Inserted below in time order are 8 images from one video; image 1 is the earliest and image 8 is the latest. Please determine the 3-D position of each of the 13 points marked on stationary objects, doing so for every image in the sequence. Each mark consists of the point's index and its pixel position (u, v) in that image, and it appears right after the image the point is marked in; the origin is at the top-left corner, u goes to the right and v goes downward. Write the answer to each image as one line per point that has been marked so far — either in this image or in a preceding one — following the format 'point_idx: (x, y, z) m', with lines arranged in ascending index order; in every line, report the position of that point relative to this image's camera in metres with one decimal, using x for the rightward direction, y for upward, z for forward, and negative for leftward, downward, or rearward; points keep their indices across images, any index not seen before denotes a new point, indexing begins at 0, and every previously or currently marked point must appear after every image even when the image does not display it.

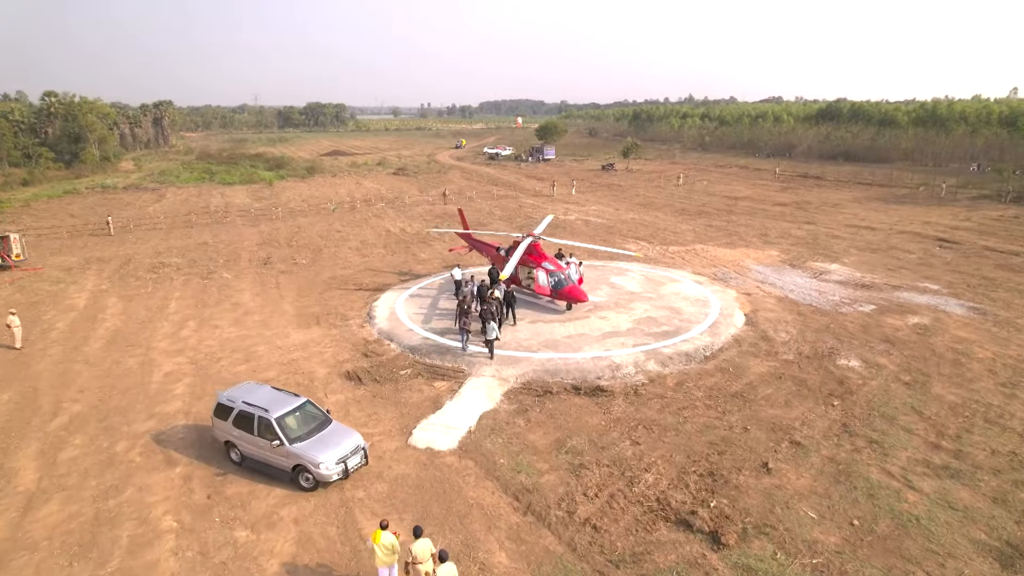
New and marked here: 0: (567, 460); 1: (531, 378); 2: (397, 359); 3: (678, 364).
0: (+1.1, -3.3, +12.9) m
1: (+0.5, -2.3, +16.7) m
2: (-3.1, -1.9, +18.2) m
3: (+4.4, -2.0, +17.6) m
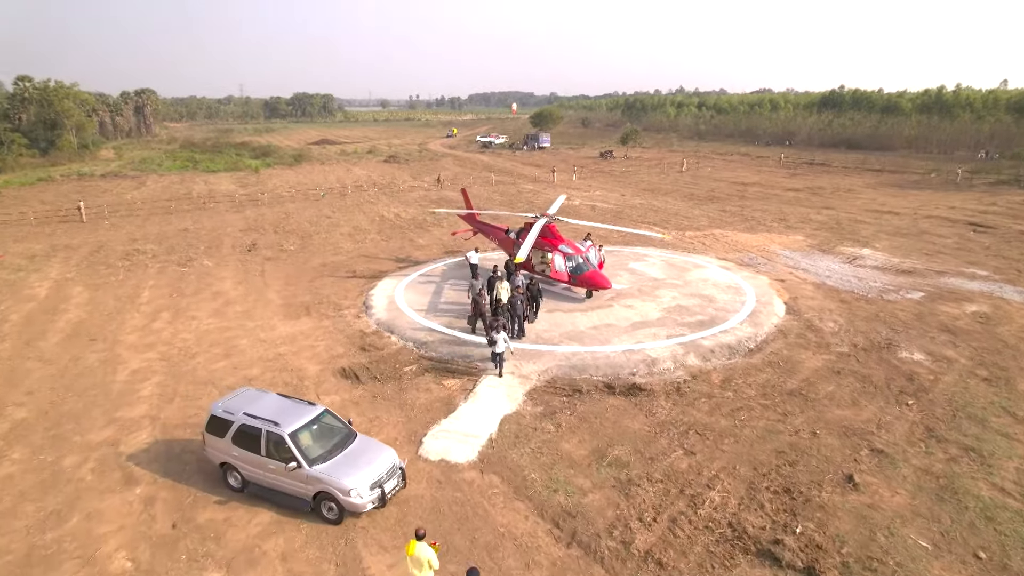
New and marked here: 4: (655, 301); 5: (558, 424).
0: (+1.6, -3.0, +10.7) m
1: (+1.0, -1.9, +14.6) m
2: (-2.7, -1.6, +15.9) m
3: (+4.8, -1.6, +15.4) m
4: (+4.1, -0.3, +19.1) m
5: (+0.8, -2.5, +12.4) m
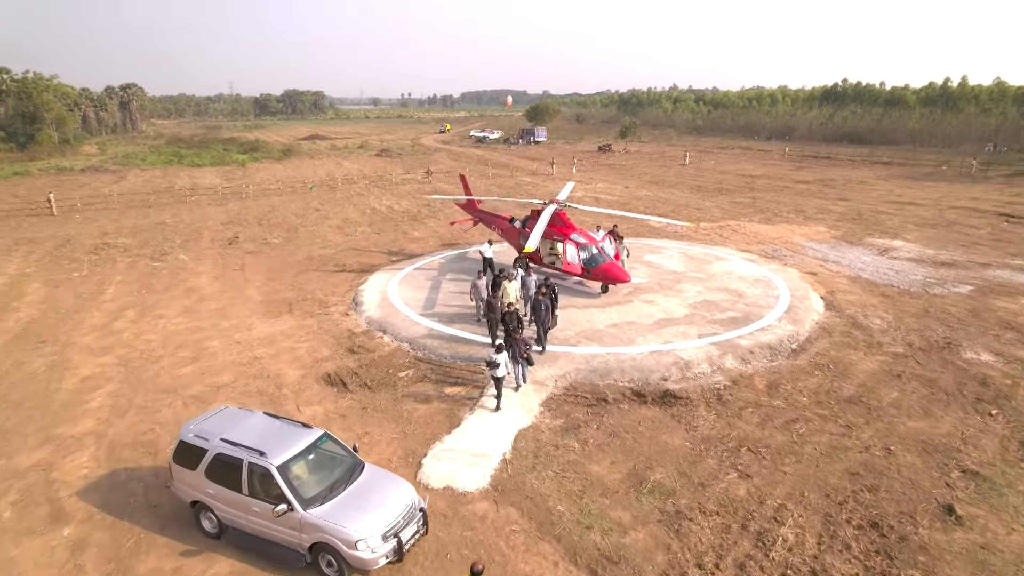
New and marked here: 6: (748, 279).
0: (+1.9, -2.9, +8.7) m
1: (+1.2, -1.7, +12.6) m
2: (-2.5, -1.4, +13.9) m
3: (+5.0, -1.5, +13.5) m
4: (+4.3, -0.2, +17.1) m
5: (+1.1, -2.4, +10.4) m
6: (+6.5, +0.2, +18.5) m
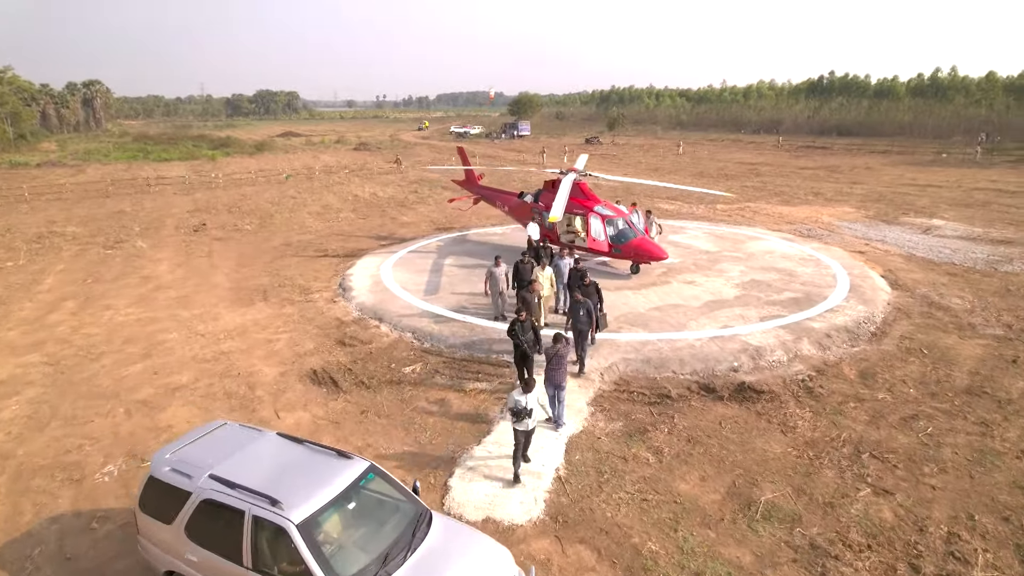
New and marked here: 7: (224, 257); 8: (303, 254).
0: (+2.5, -2.4, +6.3) m
1: (+1.7, -1.3, +10.1) m
2: (-2.0, -1.0, +11.3) m
3: (+5.5, -1.0, +11.2) m
4: (+4.6, +0.3, +14.8) m
5: (+1.7, -1.9, +8.0) m
6: (+6.8, +0.7, +16.2) m
7: (-8.0, +0.9, +18.5) m
8: (-5.8, +0.9, +18.6) m
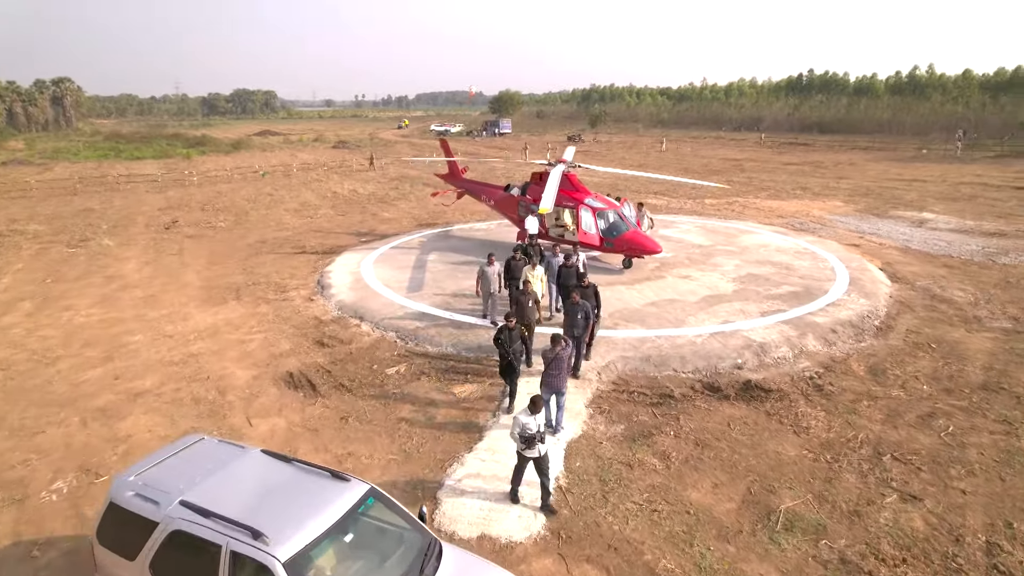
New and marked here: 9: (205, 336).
0: (+2.5, -2.3, +5.7) m
1: (+1.6, -1.2, +9.5) m
2: (-2.1, -1.0, +10.6) m
3: (+5.3, -0.9, +10.7) m
4: (+4.4, +0.4, +14.3) m
5: (+1.6, -1.8, +7.4) m
6: (+6.5, +0.9, +15.8) m
7: (-8.3, +0.9, +17.7) m
8: (-6.2, +1.0, +17.8) m
9: (-5.2, -0.8, +11.4) m
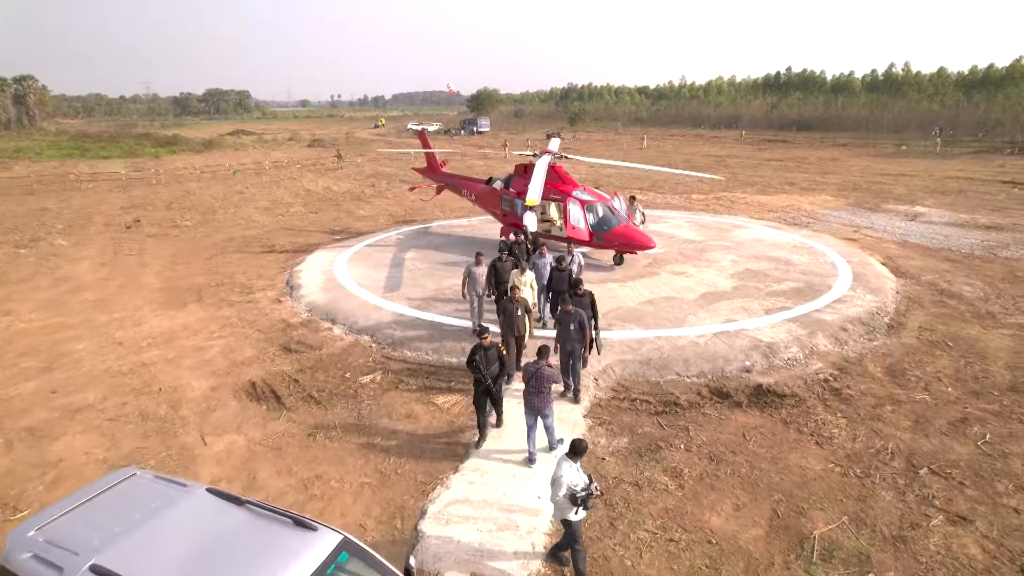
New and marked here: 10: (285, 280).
0: (+2.5, -2.2, +4.9) m
1: (+1.5, -1.2, +8.7) m
2: (-2.3, -1.0, +9.6) m
3: (+5.2, -0.8, +9.9) m
4: (+4.1, +0.5, +13.5) m
5: (+1.6, -1.8, +6.5) m
6: (+6.1, +0.9, +15.1) m
7: (-8.8, +0.8, +16.5) m
8: (-6.6, +0.9, +16.7) m
9: (-5.4, -0.8, +10.3) m
10: (-4.6, +0.2, +13.5) m
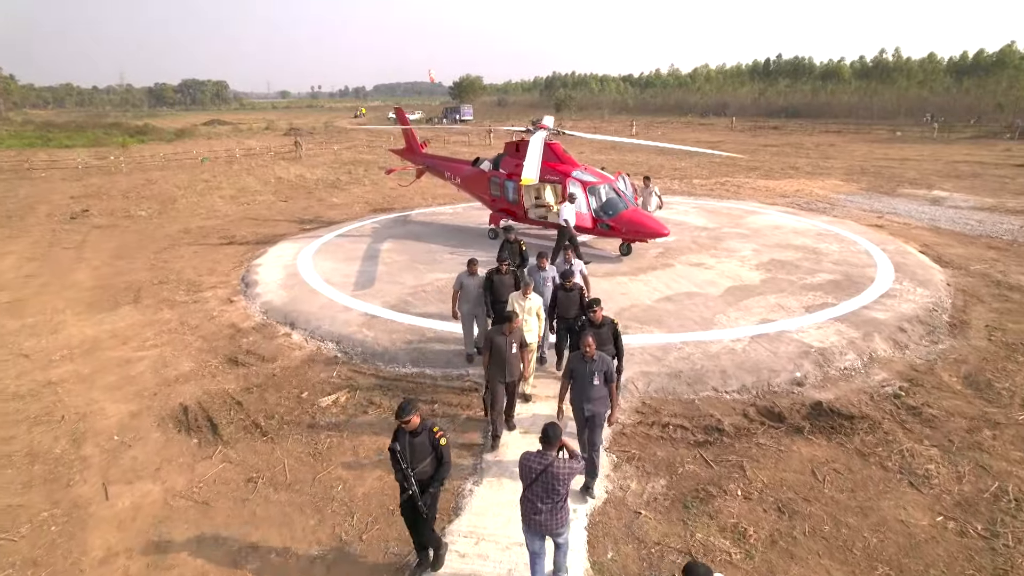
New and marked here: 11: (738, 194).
0: (+2.6, -2.2, +3.2) m
1: (+1.5, -1.1, +7.0) m
2: (-2.4, -0.9, +7.9) m
3: (+5.1, -0.7, +8.3) m
4: (+3.9, +0.6, +11.8) m
5: (+1.6, -1.8, +4.8) m
6: (+5.9, +1.1, +13.4) m
7: (-9.0, +0.9, +14.5) m
8: (-6.8, +1.0, +14.8) m
9: (-5.5, -0.8, +8.4) m
10: (-4.7, +0.2, +11.7) m
11: (+6.5, +2.7, +19.2) m
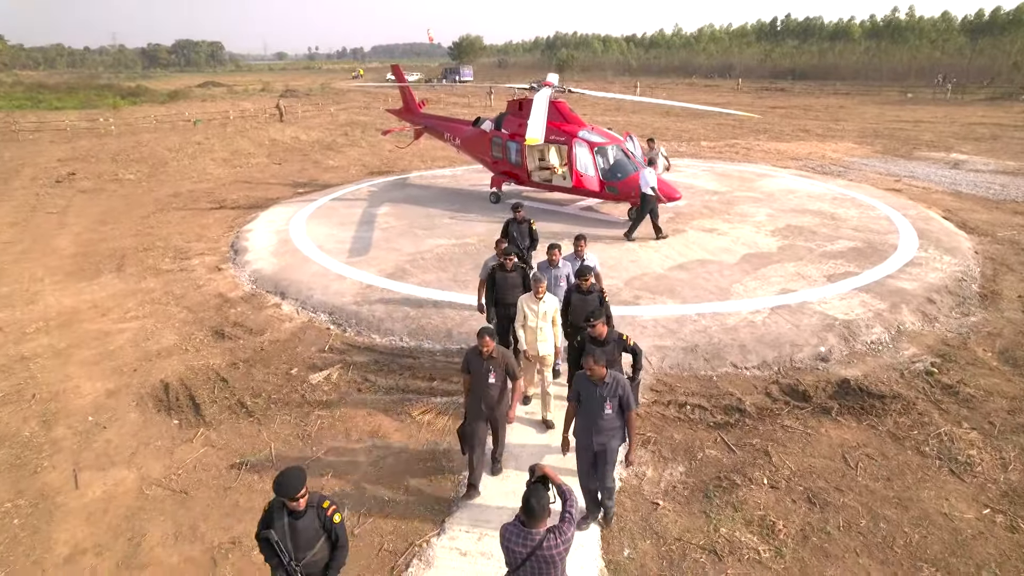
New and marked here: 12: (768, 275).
0: (+2.6, -2.1, +2.8) m
1: (+1.5, -0.8, +6.5) m
2: (-2.3, -0.6, +7.4) m
3: (+5.1, -0.3, +7.8) m
4: (+4.0, +1.1, +11.3) m
5: (+1.6, -1.6, +4.4) m
6: (+6.0, +1.7, +12.8) m
7: (-8.9, +1.6, +13.9) m
8: (-6.8, +1.7, +14.2) m
9: (-5.4, -0.4, +7.9) m
10: (-4.7, +0.8, +11.1) m
11: (+6.5, +3.6, +18.5) m
12: (+3.3, +0.2, +8.7) m
